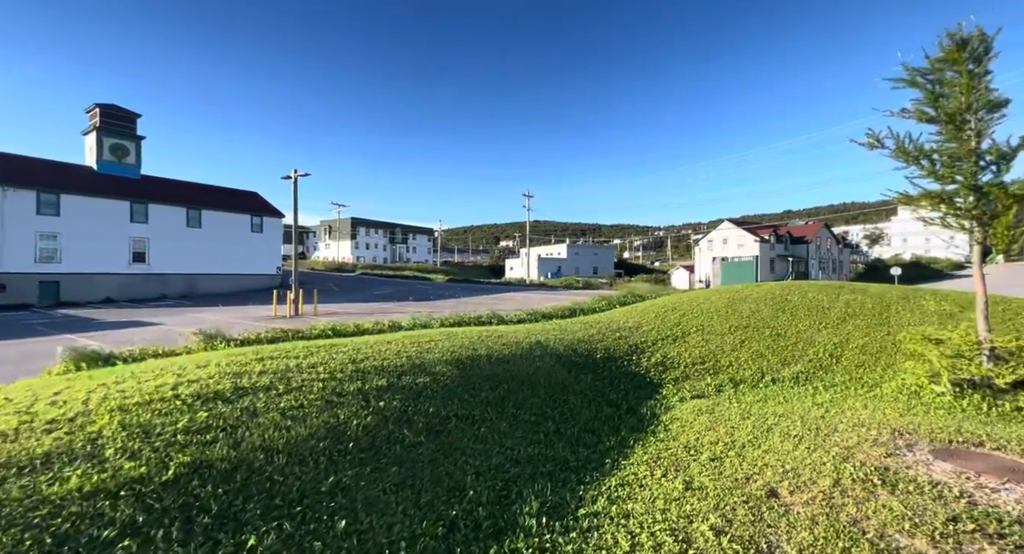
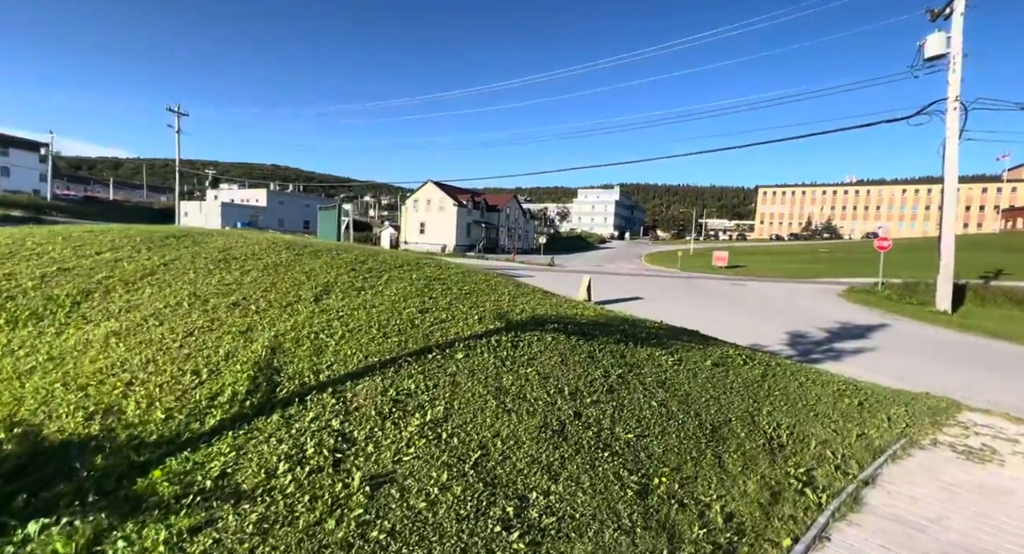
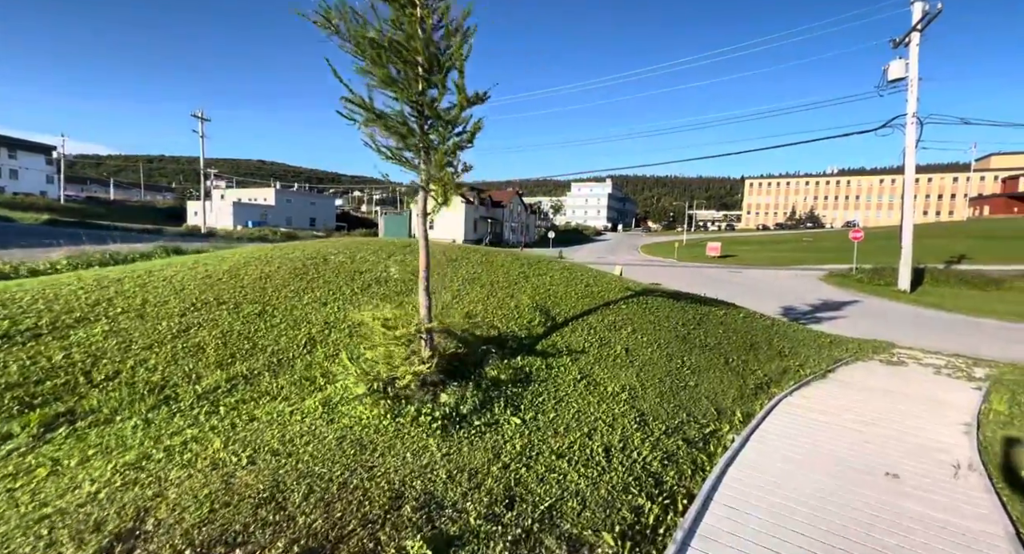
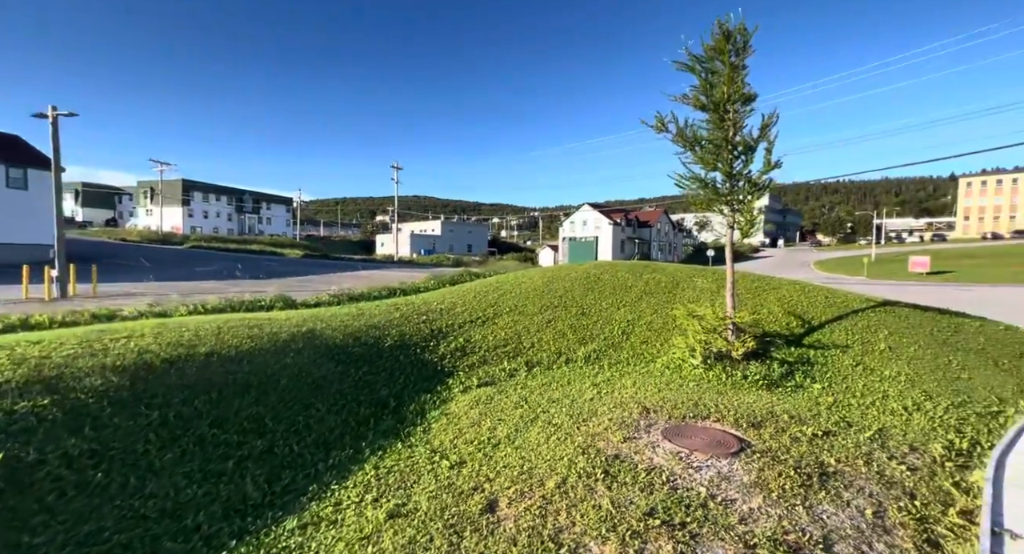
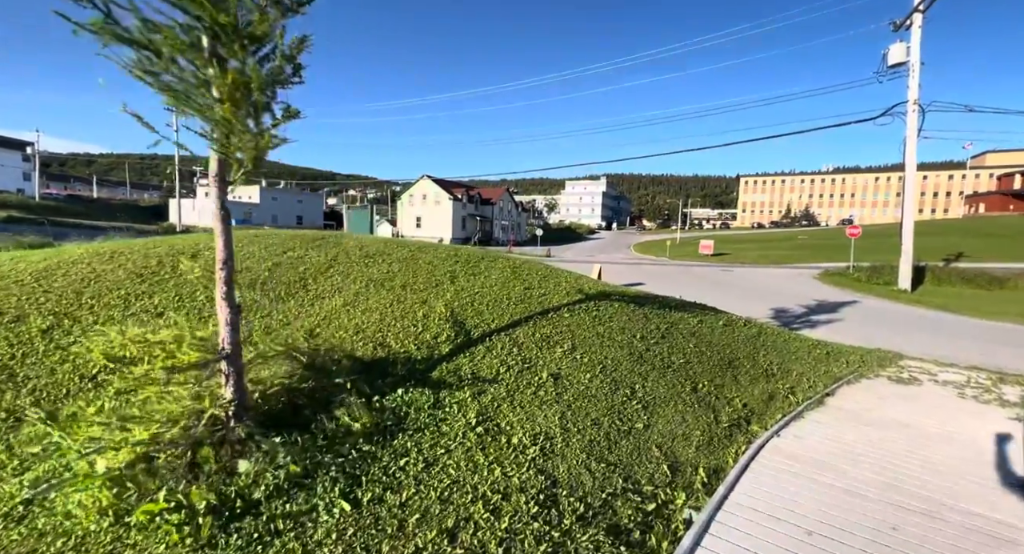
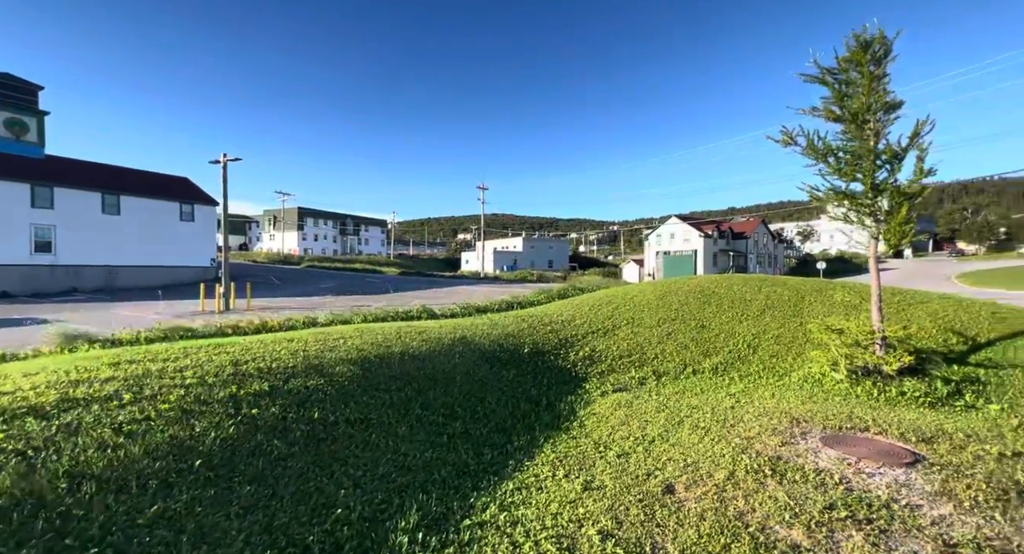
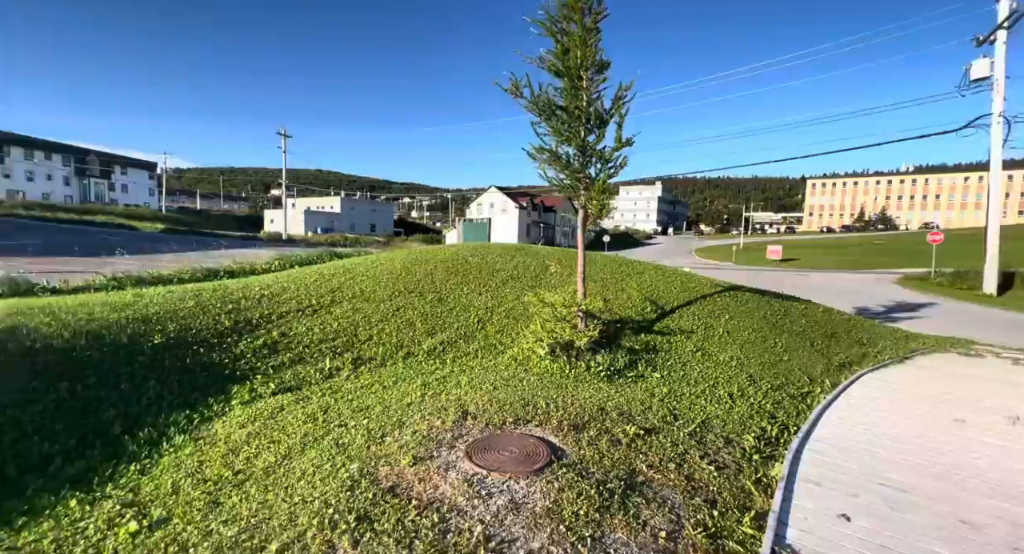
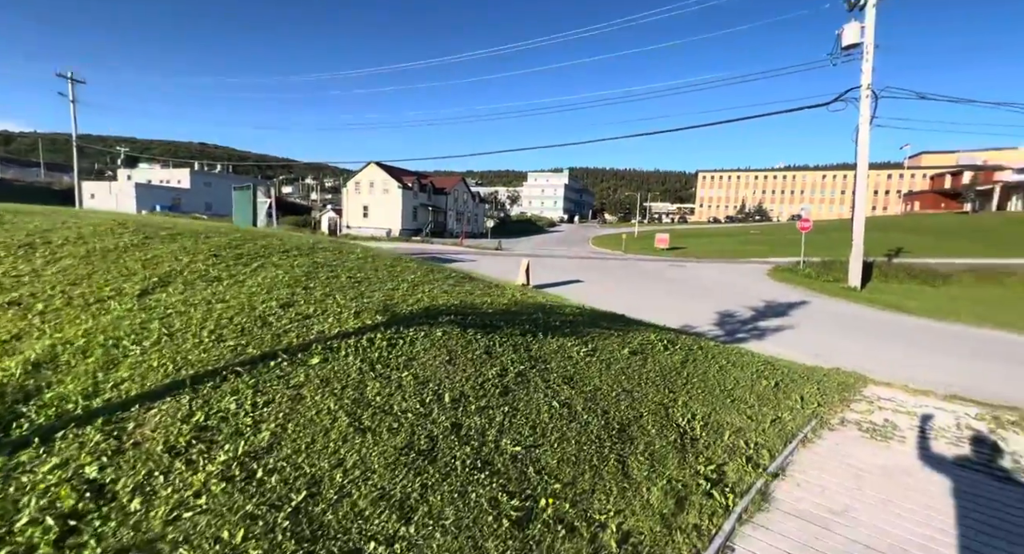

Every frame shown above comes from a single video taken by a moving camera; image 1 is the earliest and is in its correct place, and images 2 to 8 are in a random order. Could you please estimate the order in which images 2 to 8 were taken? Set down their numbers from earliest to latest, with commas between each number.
6, 4, 7, 3, 5, 2, 8
